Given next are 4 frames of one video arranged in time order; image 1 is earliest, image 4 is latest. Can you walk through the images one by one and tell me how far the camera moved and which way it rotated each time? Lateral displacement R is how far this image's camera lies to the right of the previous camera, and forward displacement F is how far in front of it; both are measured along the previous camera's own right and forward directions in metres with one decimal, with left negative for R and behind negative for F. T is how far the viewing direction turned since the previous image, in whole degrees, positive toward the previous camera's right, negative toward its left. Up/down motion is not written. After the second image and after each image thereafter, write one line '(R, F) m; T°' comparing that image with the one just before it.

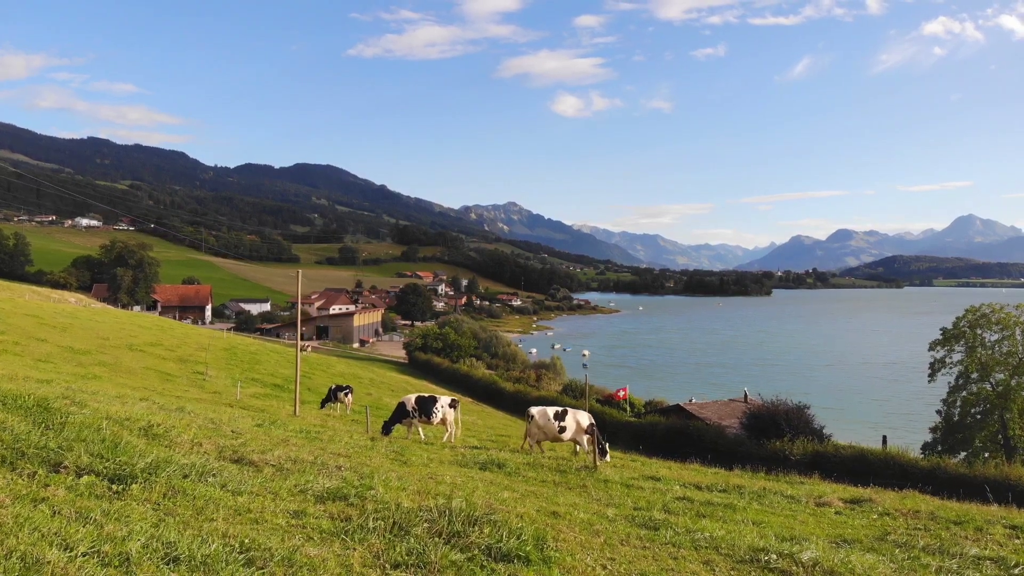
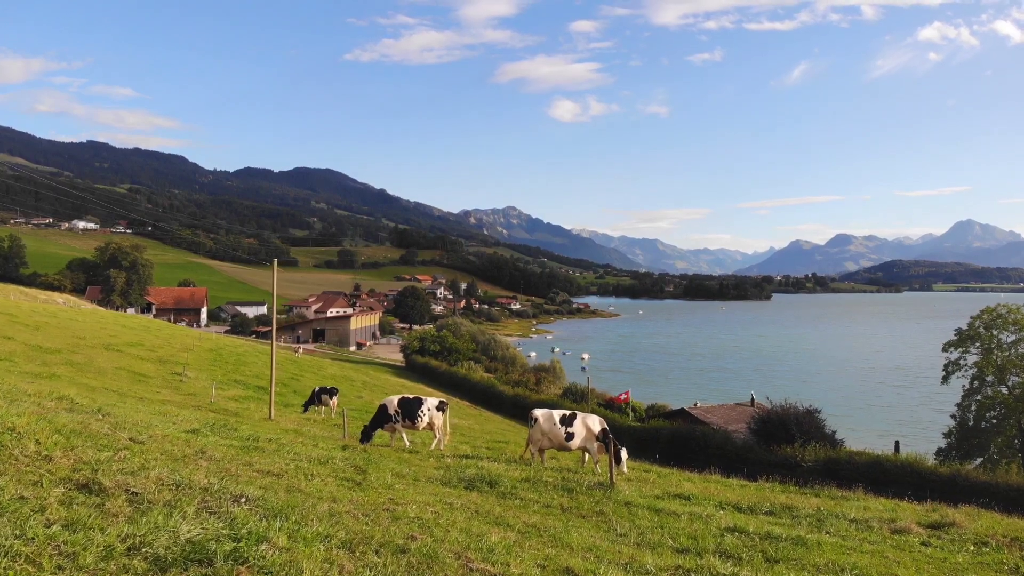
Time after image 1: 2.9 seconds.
(+0.1, +2.4) m; 0°
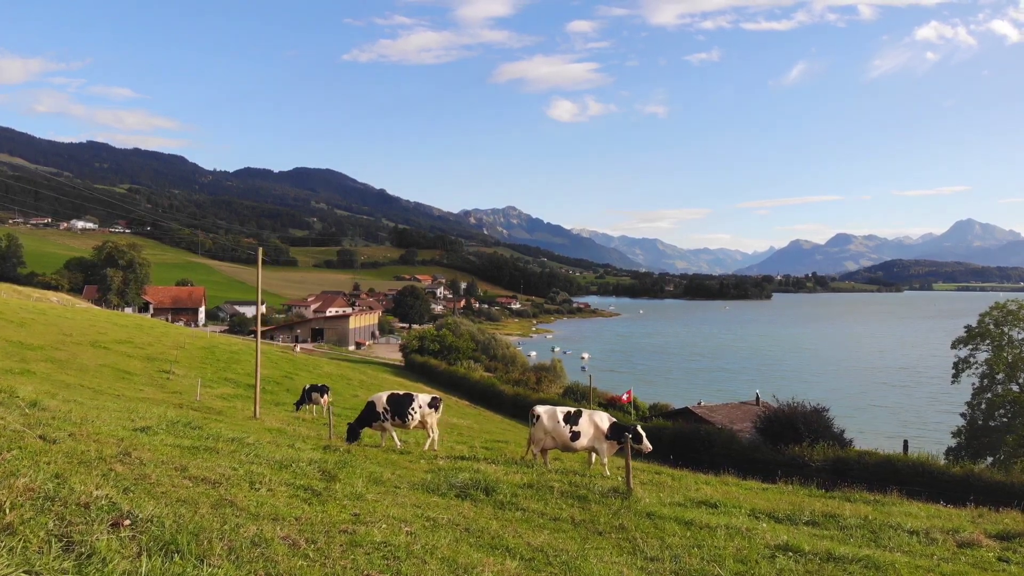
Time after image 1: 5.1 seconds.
(0.0, +1.4) m; 0°
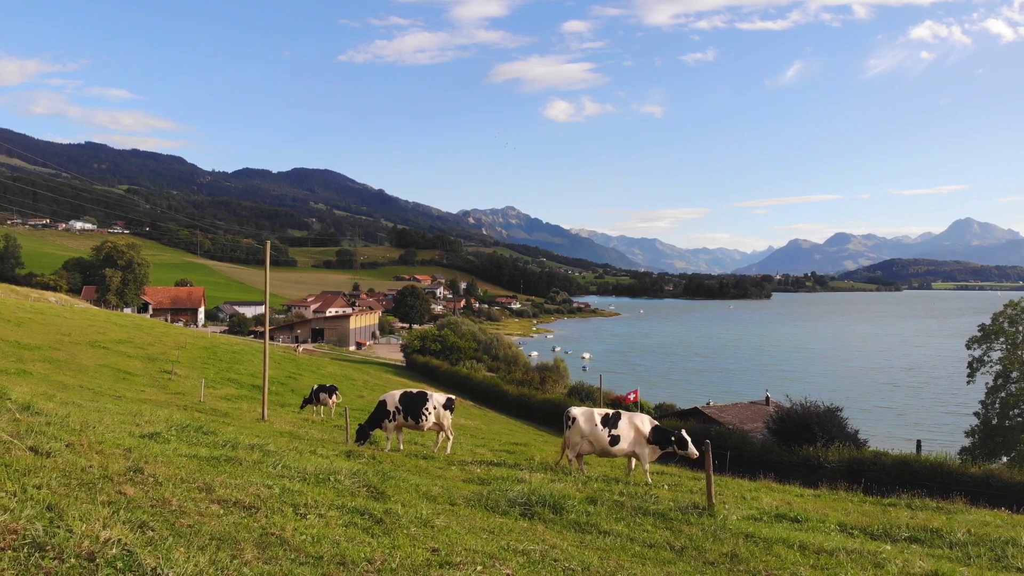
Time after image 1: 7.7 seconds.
(-0.8, +1.1) m; 0°
